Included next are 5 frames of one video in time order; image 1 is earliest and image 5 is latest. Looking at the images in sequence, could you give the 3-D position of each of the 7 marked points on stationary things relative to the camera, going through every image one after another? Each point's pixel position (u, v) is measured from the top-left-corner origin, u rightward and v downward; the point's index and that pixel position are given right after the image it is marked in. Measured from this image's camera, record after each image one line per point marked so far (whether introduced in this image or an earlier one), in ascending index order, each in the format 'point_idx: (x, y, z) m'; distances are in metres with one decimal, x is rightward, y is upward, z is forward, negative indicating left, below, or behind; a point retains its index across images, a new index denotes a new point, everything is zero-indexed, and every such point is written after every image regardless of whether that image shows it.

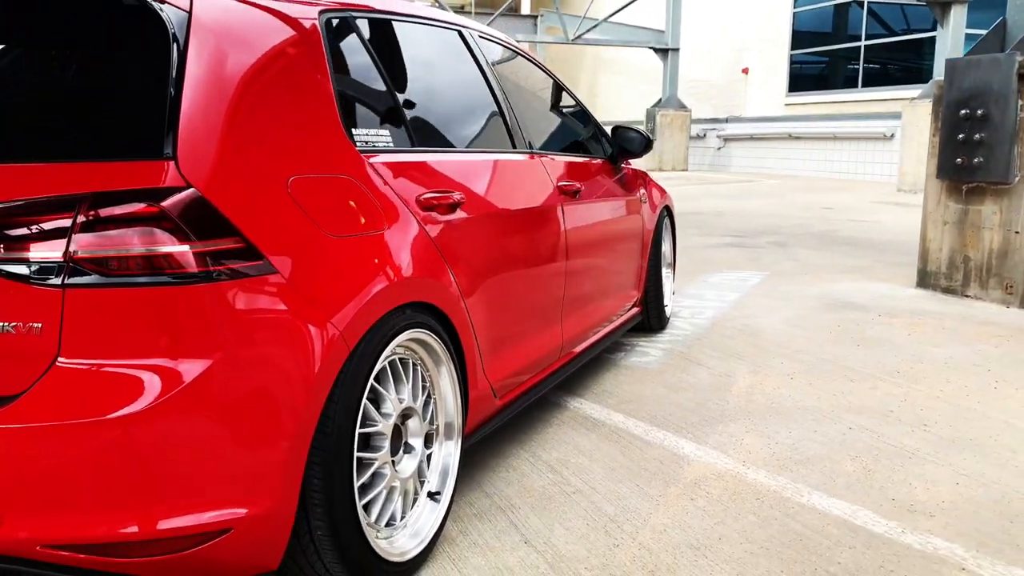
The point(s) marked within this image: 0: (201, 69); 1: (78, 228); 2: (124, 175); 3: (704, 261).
0: (-0.8, +0.5, +1.9) m
1: (-0.9, +0.1, +1.6) m
2: (-0.8, +0.2, +1.7) m
3: (+2.4, +0.3, +9.9) m
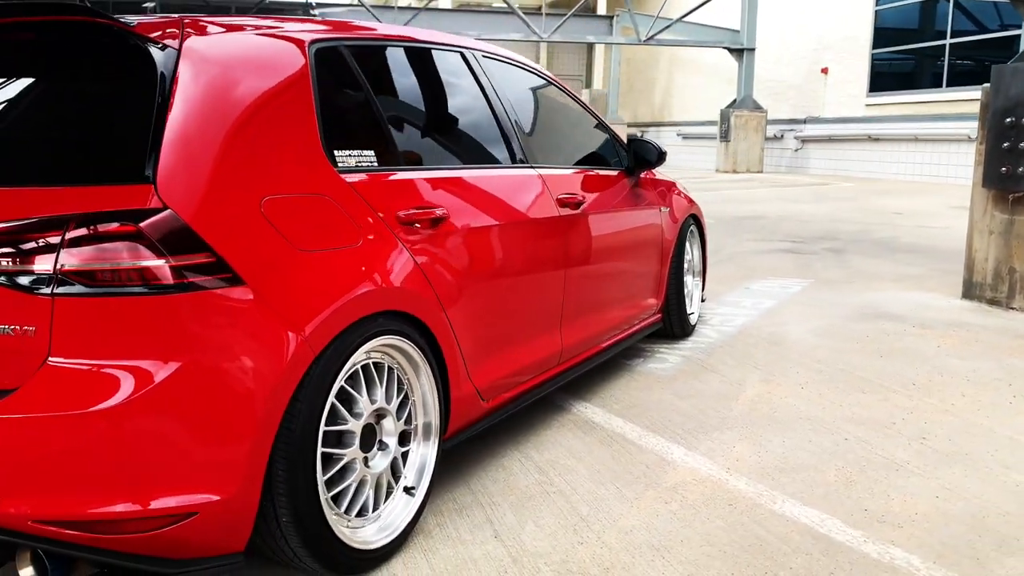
0: (-0.9, +0.5, +2.1) m
1: (-1.0, +0.1, +1.8) m
2: (-1.0, +0.2, +1.9) m
3: (+2.9, +0.2, +9.8) m
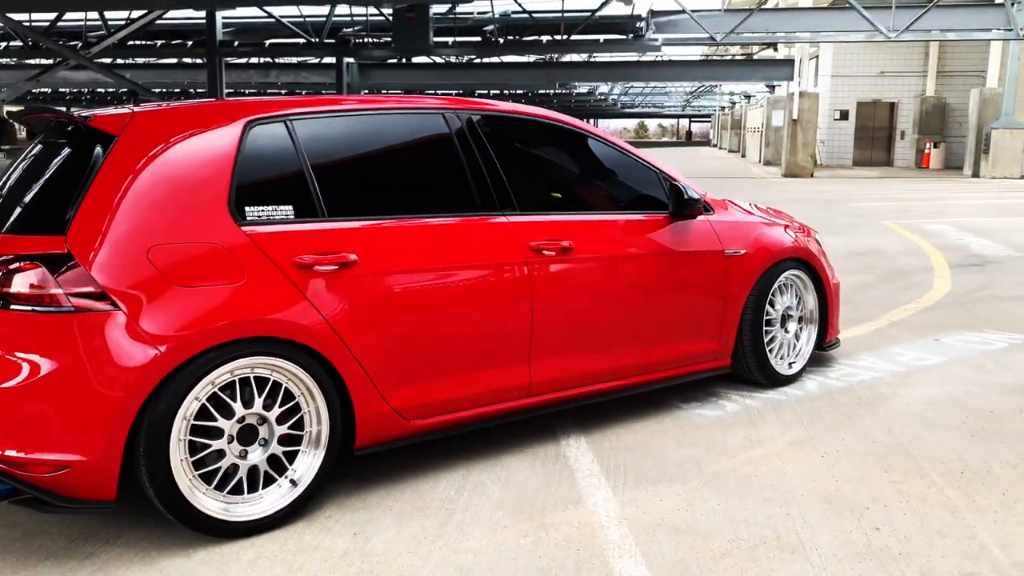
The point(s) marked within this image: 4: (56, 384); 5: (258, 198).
0: (-1.5, +0.4, +2.9) m
1: (-1.7, 0.0, +2.8) m
2: (-1.6, +0.2, +2.8) m
3: (+5.0, -0.3, +8.5) m
4: (-1.5, -0.3, +2.7) m
5: (-1.0, +0.4, +3.2) m
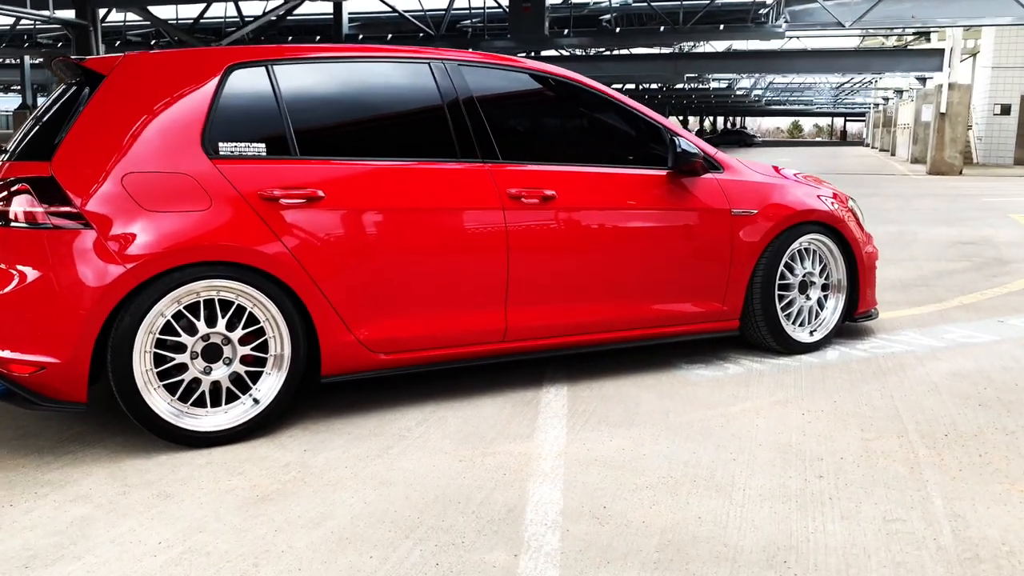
0: (-1.7, +0.7, +3.3) m
1: (-2.0, +0.4, +3.1) m
2: (-1.9, +0.5, +3.1) m
3: (+5.5, -0.1, +7.9) m
4: (-1.8, 0.0, +3.0) m
5: (-1.2, +0.7, +3.5) m
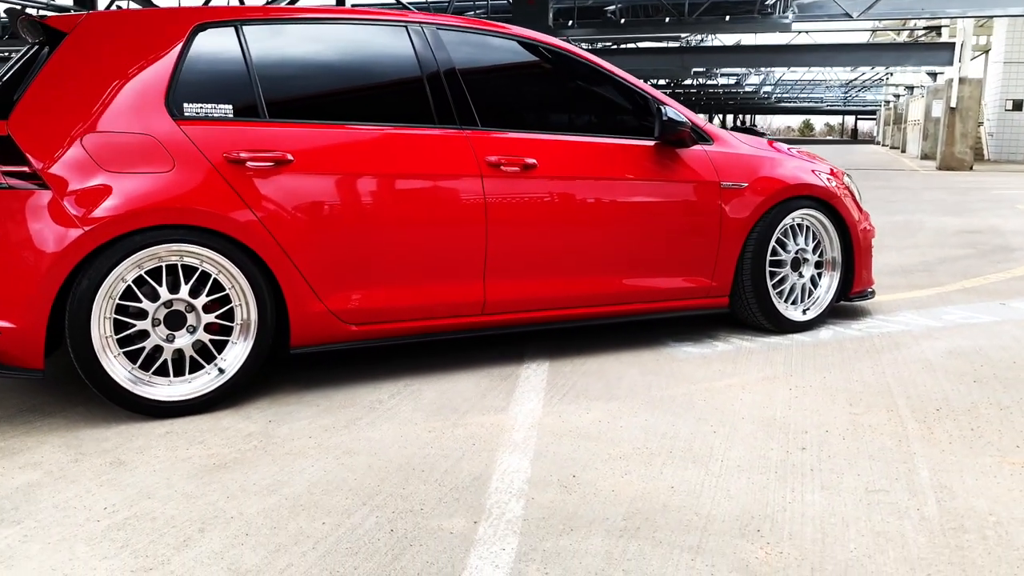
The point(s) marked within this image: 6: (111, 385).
0: (-1.8, +0.8, +3.1) m
1: (-2.1, +0.5, +3.0) m
2: (-2.0, +0.6, +3.0) m
3: (+5.4, 0.0, +7.7) m
4: (-1.9, +0.1, +2.9) m
5: (-1.3, +0.8, +3.4) m
6: (-1.5, -0.4, +3.1) m
